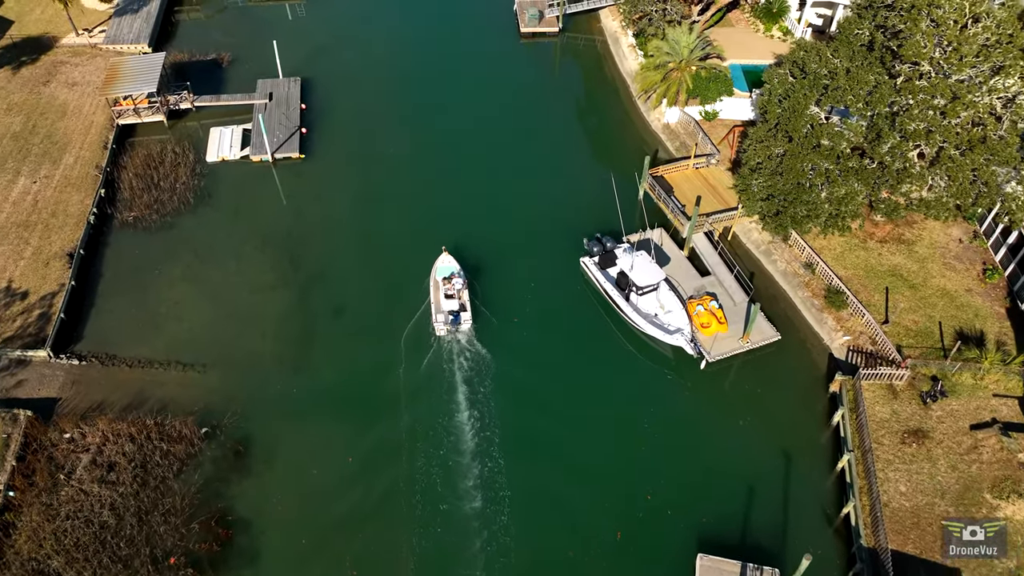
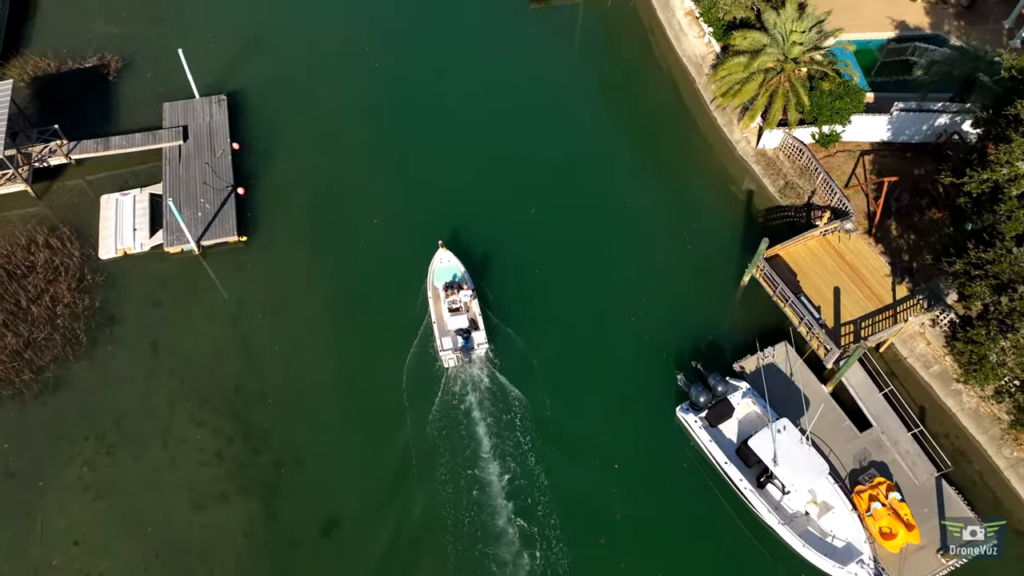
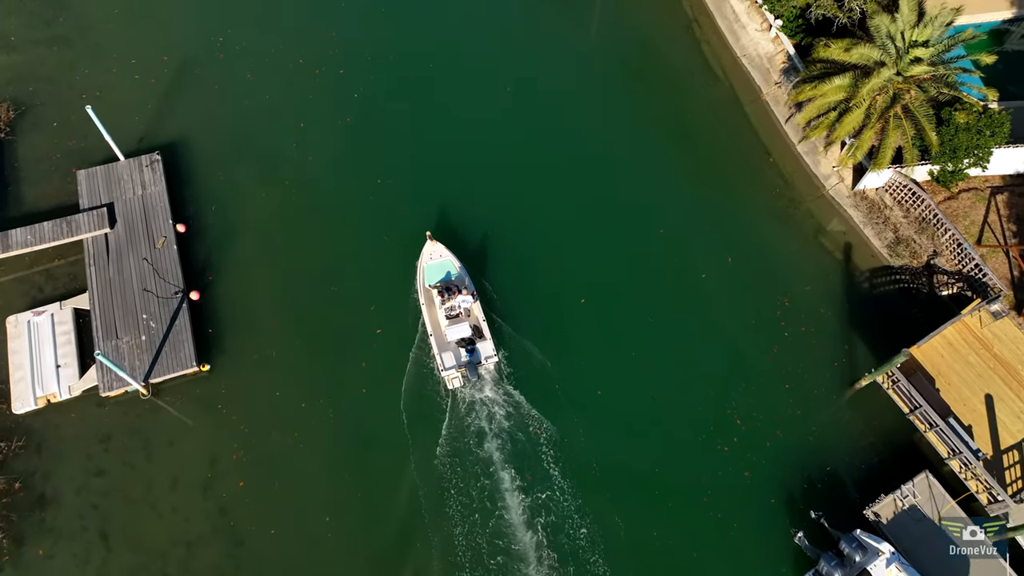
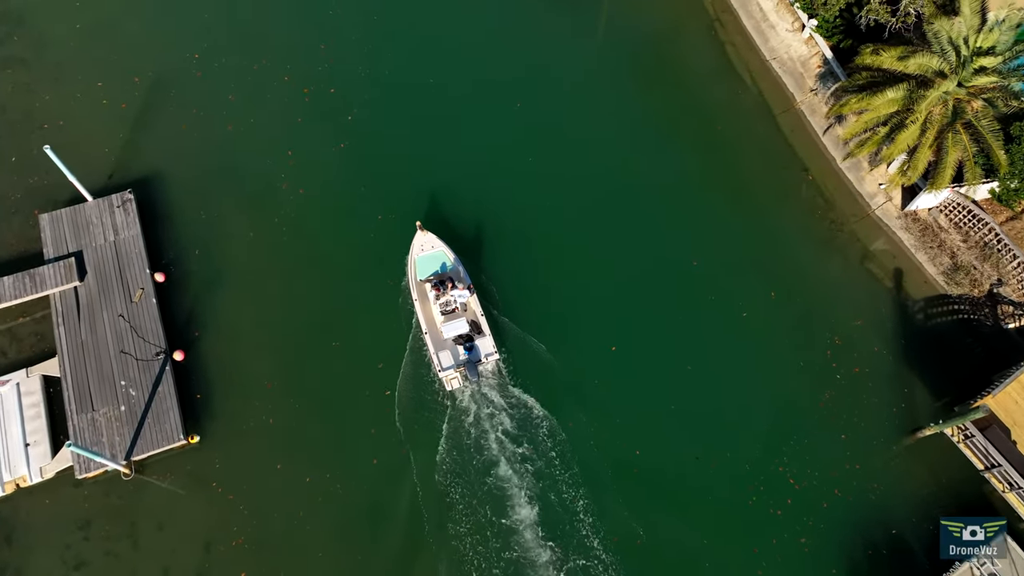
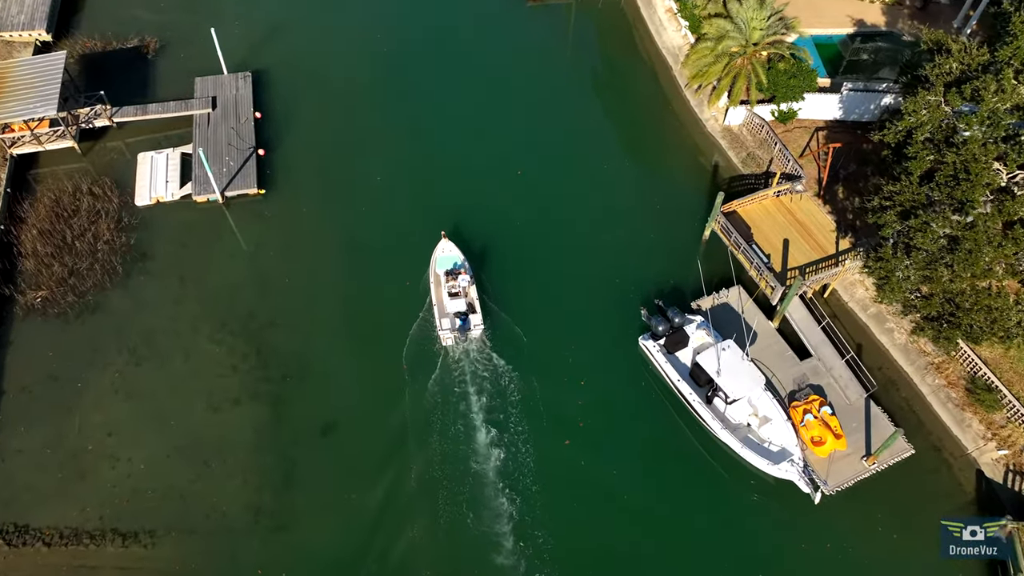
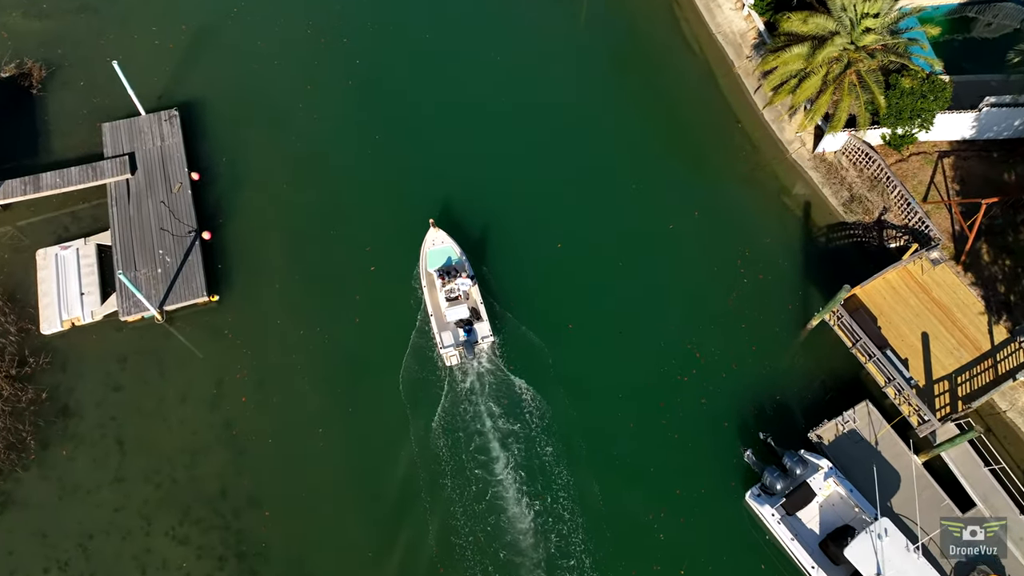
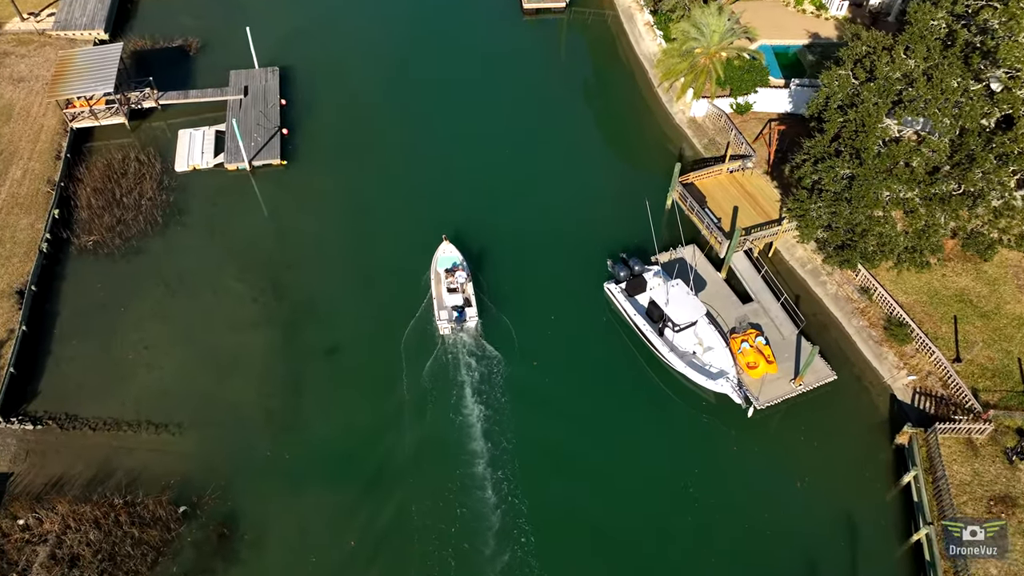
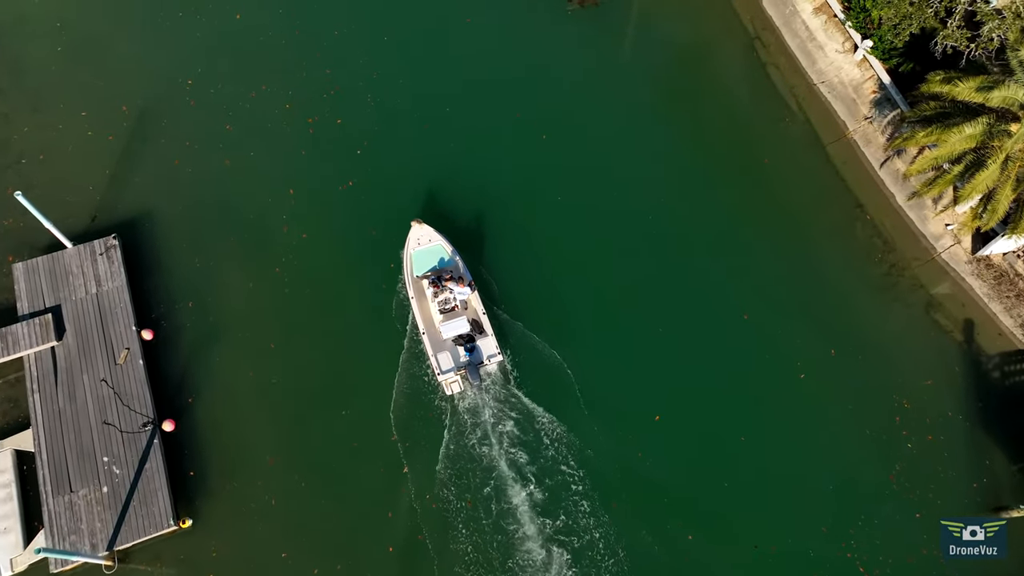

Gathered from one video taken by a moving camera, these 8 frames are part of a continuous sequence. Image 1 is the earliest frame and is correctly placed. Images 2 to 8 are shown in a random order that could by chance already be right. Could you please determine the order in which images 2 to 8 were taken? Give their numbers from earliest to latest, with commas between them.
7, 5, 2, 6, 3, 4, 8
